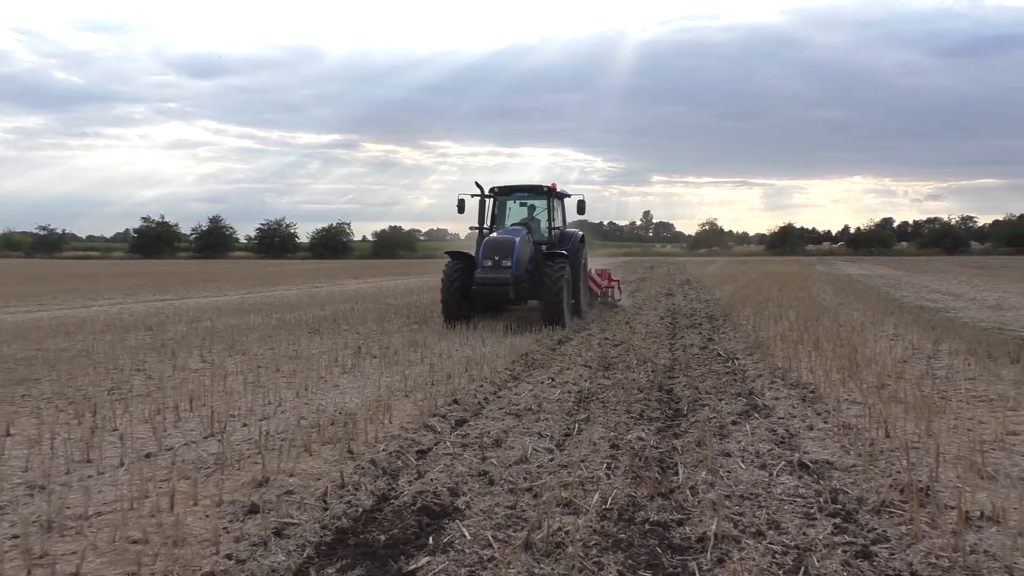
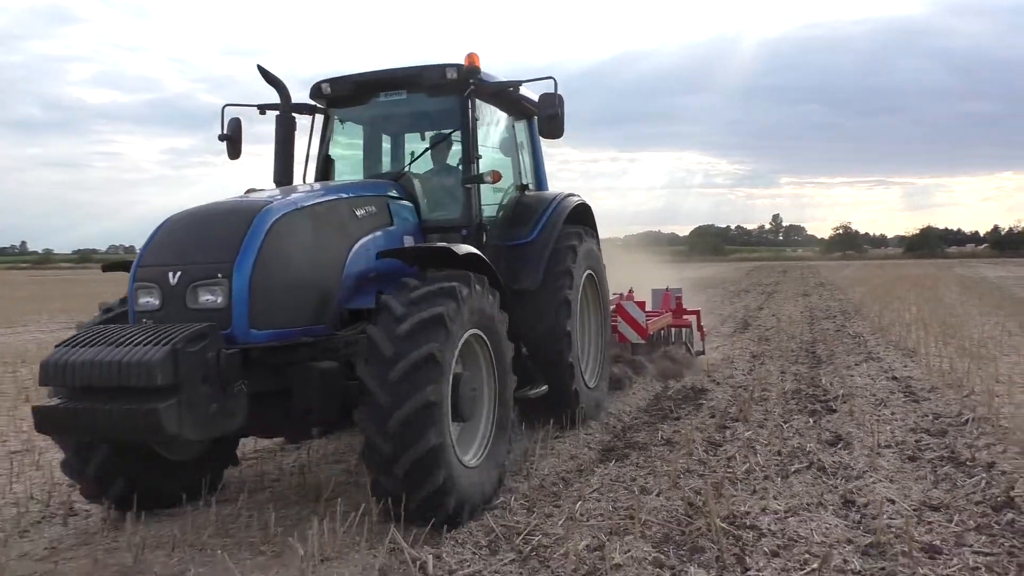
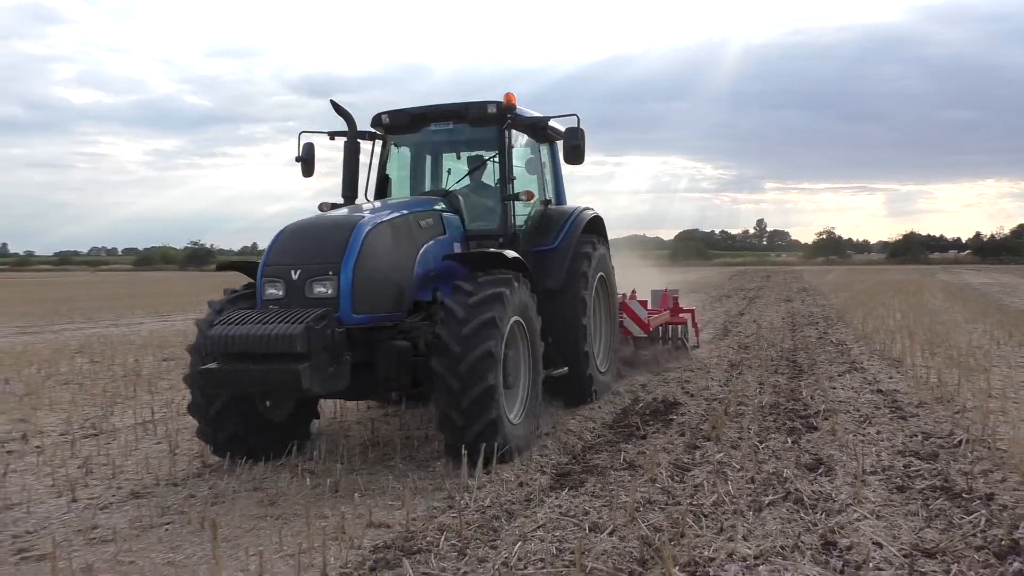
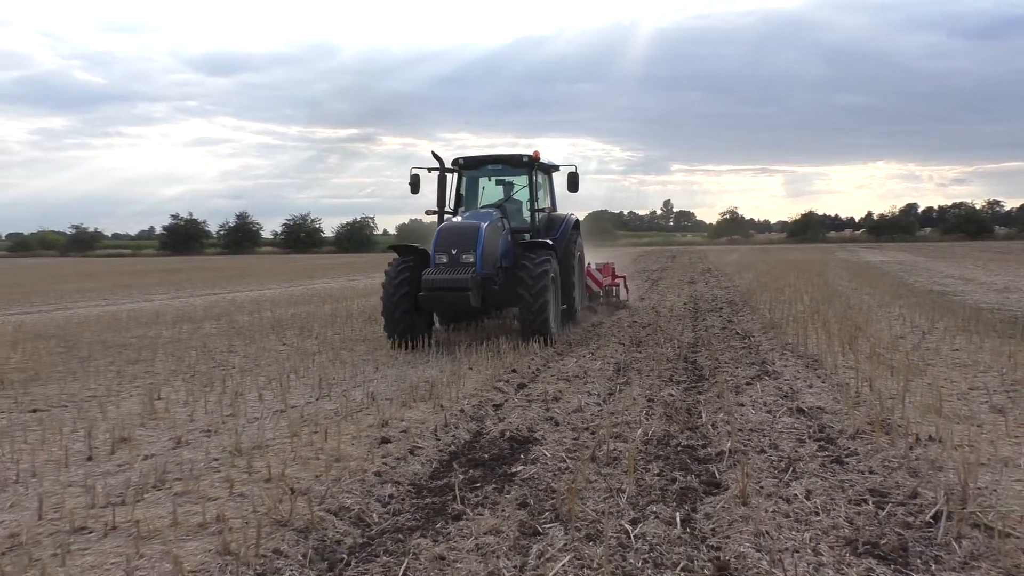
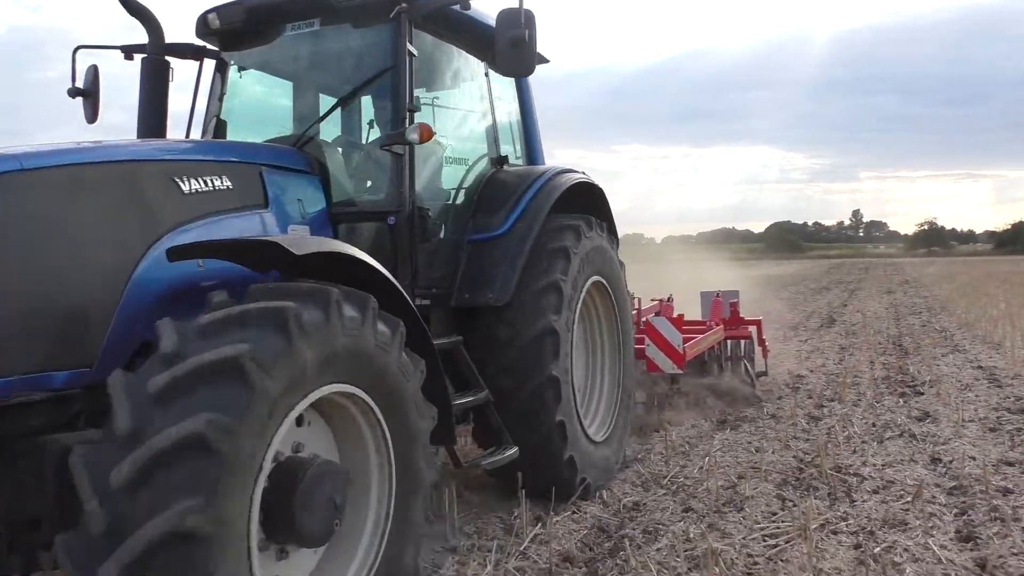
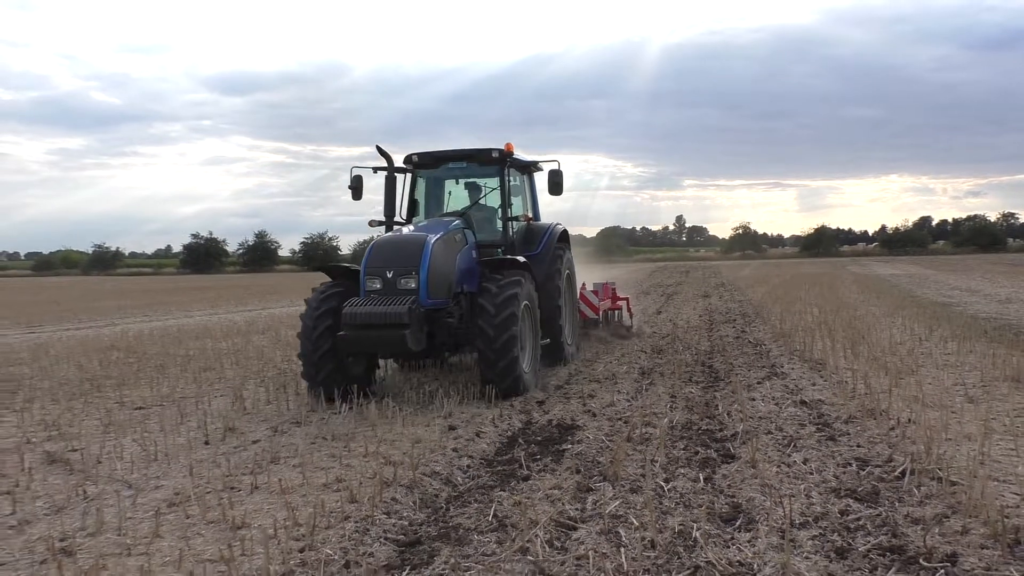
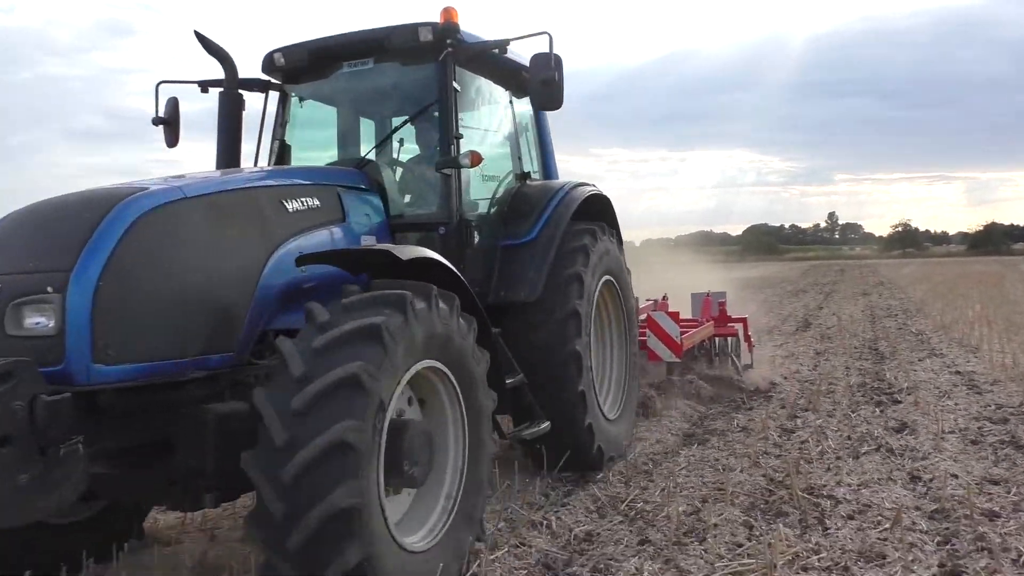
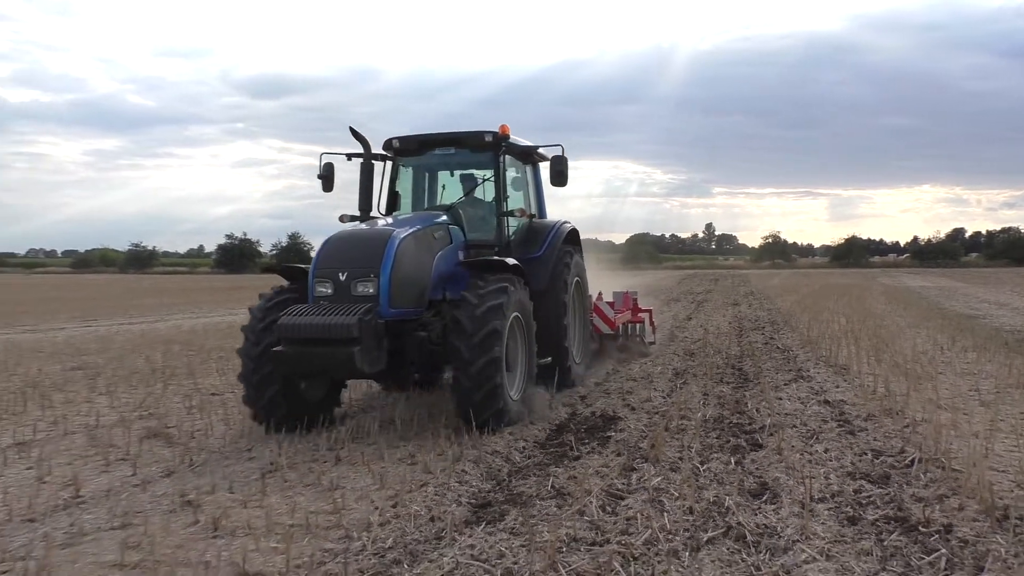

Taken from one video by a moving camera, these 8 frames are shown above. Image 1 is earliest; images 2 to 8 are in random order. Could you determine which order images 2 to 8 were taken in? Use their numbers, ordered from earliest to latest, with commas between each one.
4, 6, 8, 3, 2, 7, 5
